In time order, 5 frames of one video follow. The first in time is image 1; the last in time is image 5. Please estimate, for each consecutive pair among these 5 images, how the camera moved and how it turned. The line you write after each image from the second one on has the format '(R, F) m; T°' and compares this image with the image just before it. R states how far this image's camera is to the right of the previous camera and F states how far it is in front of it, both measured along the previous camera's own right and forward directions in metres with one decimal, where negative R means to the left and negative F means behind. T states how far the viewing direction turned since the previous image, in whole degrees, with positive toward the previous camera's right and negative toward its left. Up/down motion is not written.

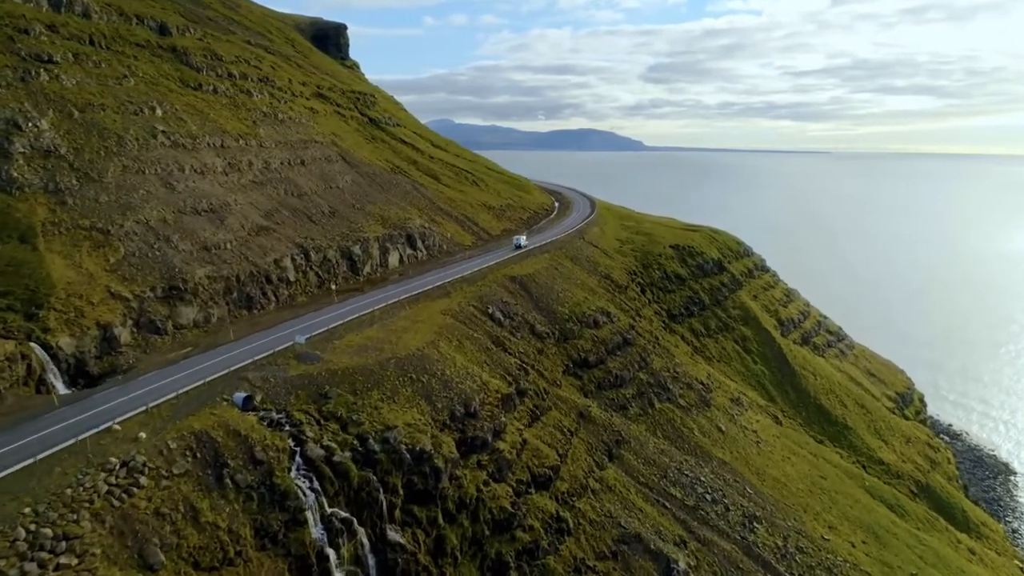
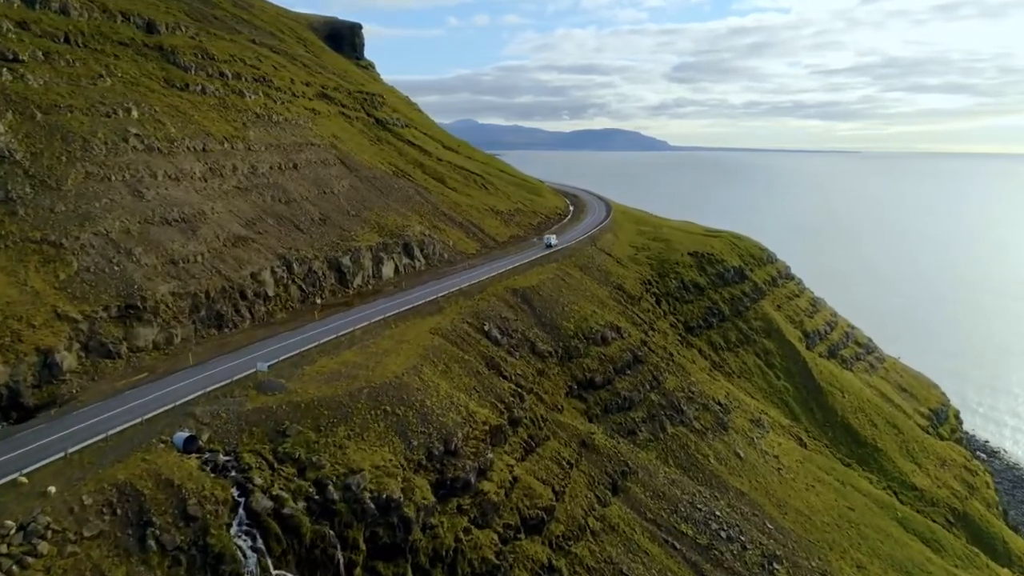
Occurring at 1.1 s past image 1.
(+1.6, +3.8) m; -2°
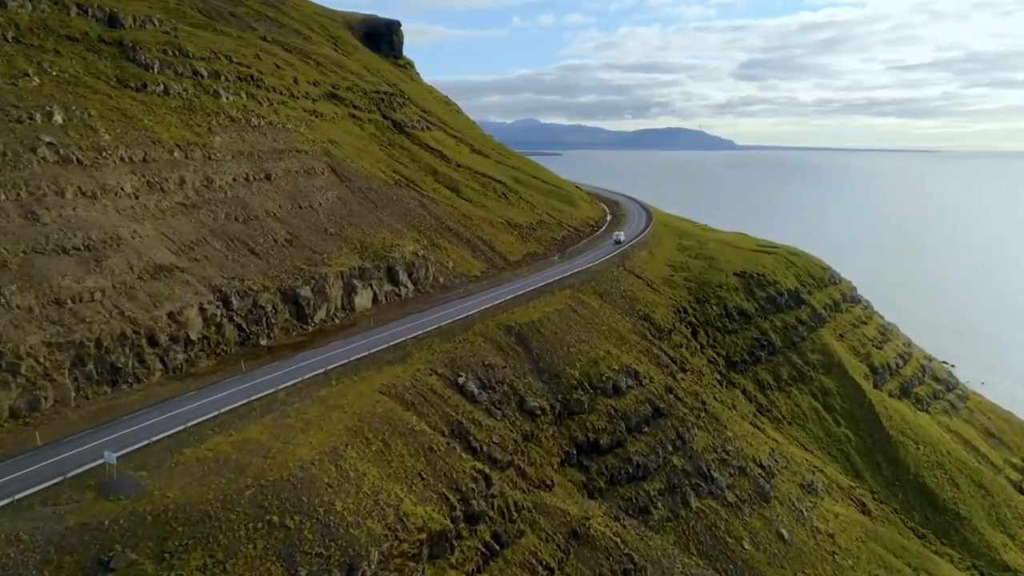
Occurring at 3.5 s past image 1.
(+4.1, +8.8) m; -5°
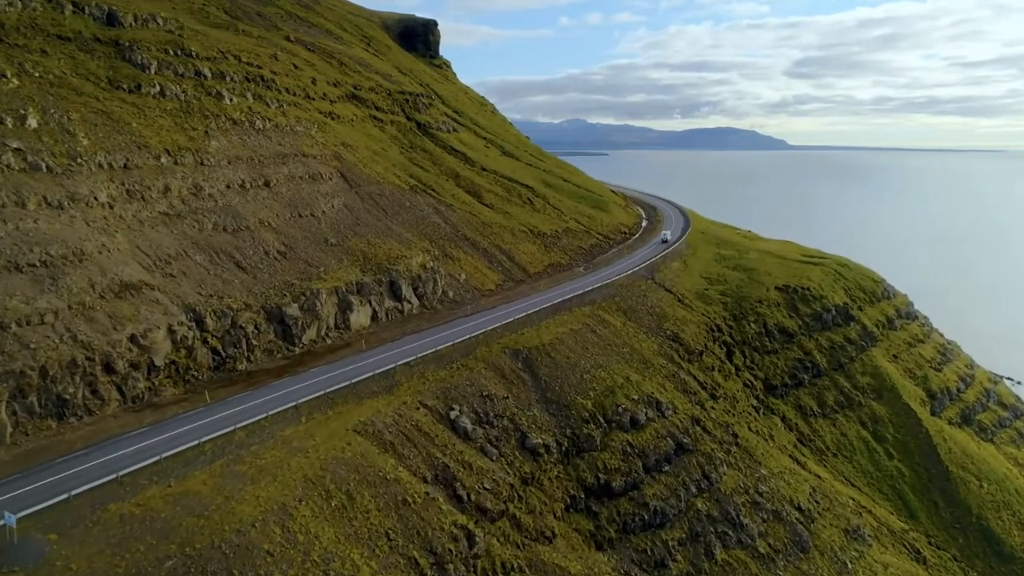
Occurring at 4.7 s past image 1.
(+2.1, +4.1) m; -4°
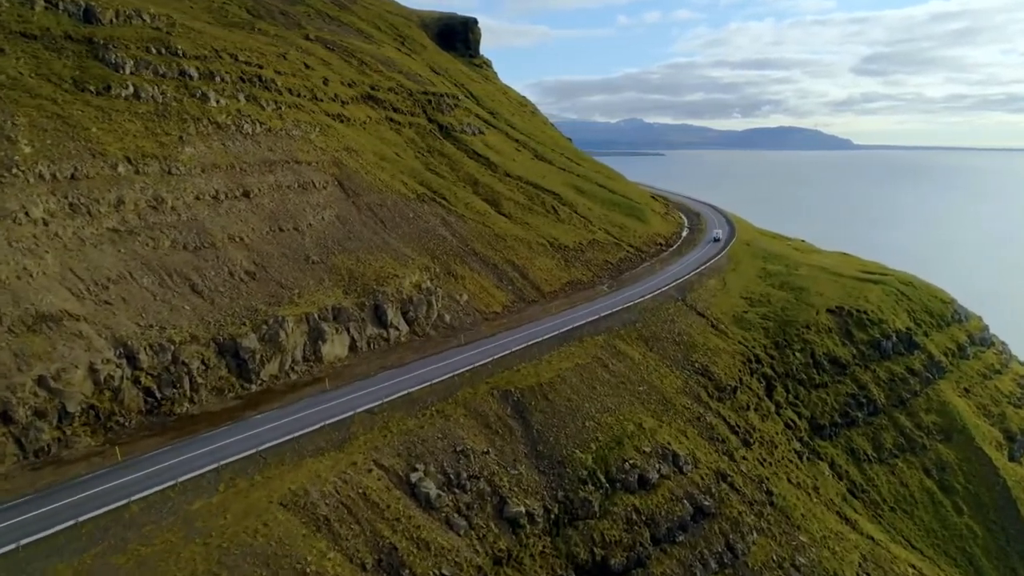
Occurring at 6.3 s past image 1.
(+3.0, +5.7) m; -4°
